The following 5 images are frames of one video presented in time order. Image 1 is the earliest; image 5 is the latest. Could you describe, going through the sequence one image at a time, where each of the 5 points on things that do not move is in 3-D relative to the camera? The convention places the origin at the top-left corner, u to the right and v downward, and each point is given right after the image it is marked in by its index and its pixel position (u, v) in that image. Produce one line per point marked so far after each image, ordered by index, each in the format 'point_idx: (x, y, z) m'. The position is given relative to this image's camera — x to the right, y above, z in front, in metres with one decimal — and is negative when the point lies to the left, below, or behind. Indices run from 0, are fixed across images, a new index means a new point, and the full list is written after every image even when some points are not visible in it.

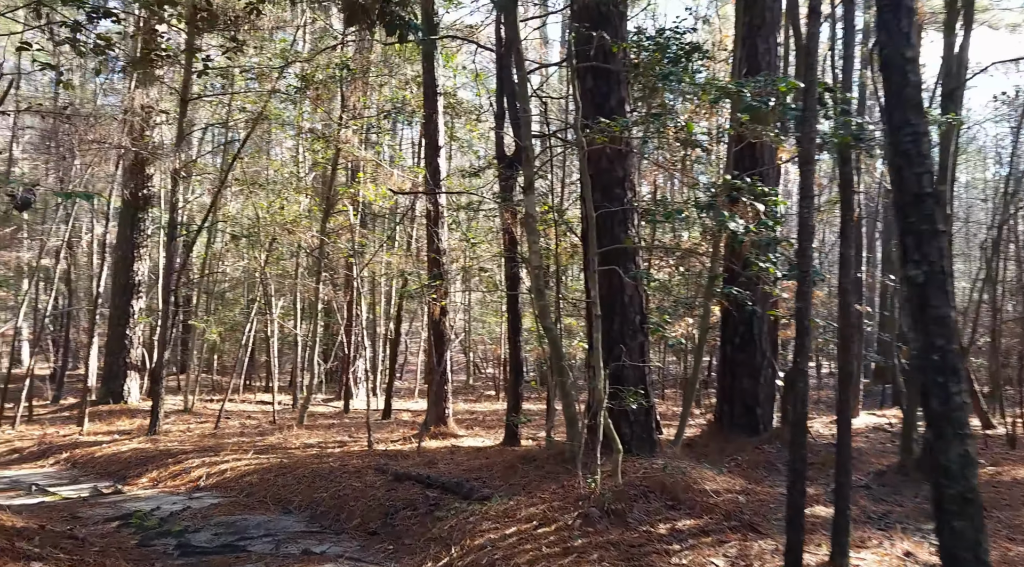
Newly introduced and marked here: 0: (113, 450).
0: (-5.9, -2.4, +16.1) m
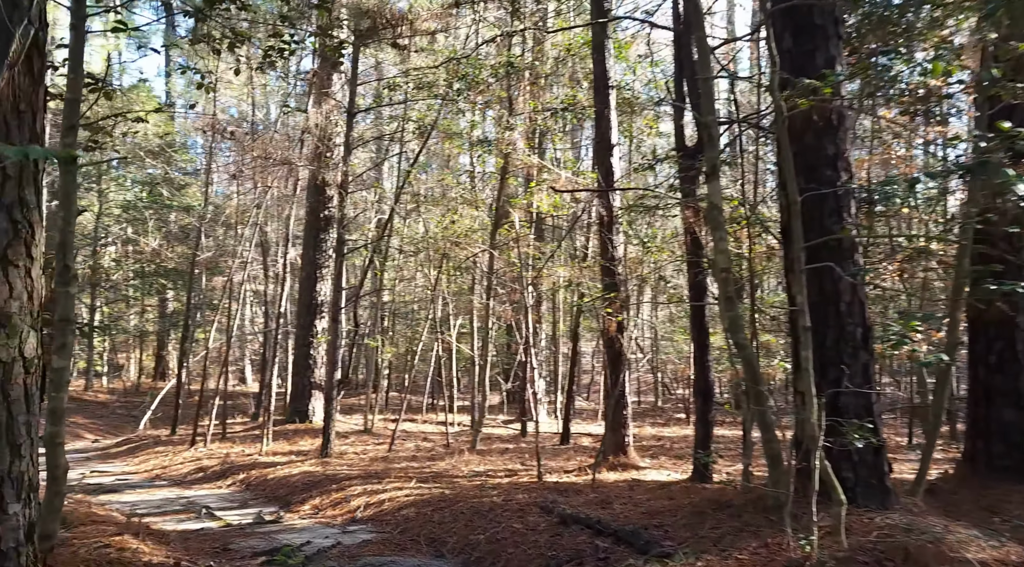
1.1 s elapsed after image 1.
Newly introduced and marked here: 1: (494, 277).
0: (-3.3, -2.7, +15.6) m
1: (-0.3, +0.1, +17.1) m
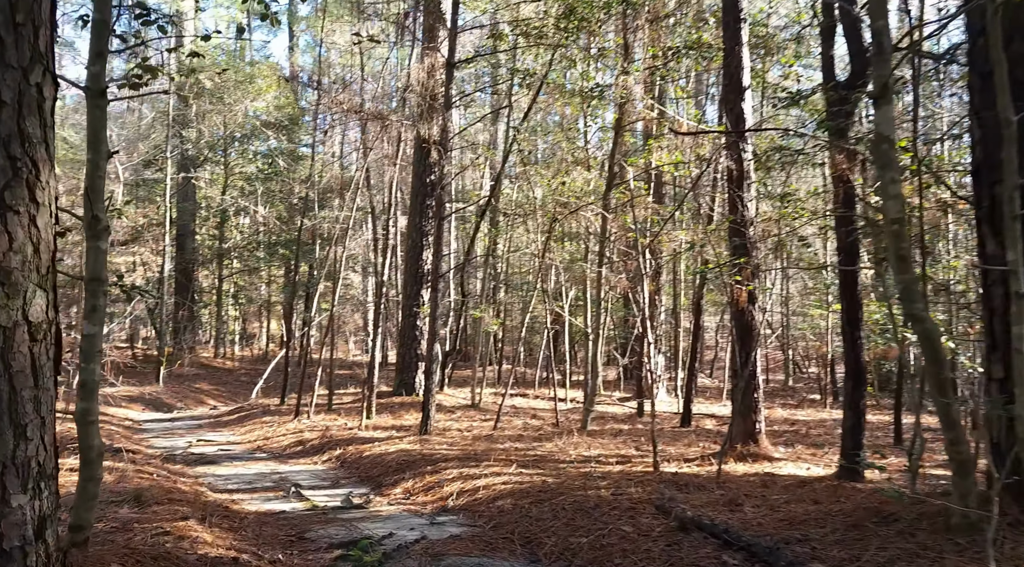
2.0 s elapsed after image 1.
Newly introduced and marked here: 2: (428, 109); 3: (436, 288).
0: (-1.8, -2.2, +14.6) m
1: (+1.4, +0.6, +15.7) m
2: (-1.3, +2.7, +16.6) m
3: (-1.3, -0.1, +17.6) m
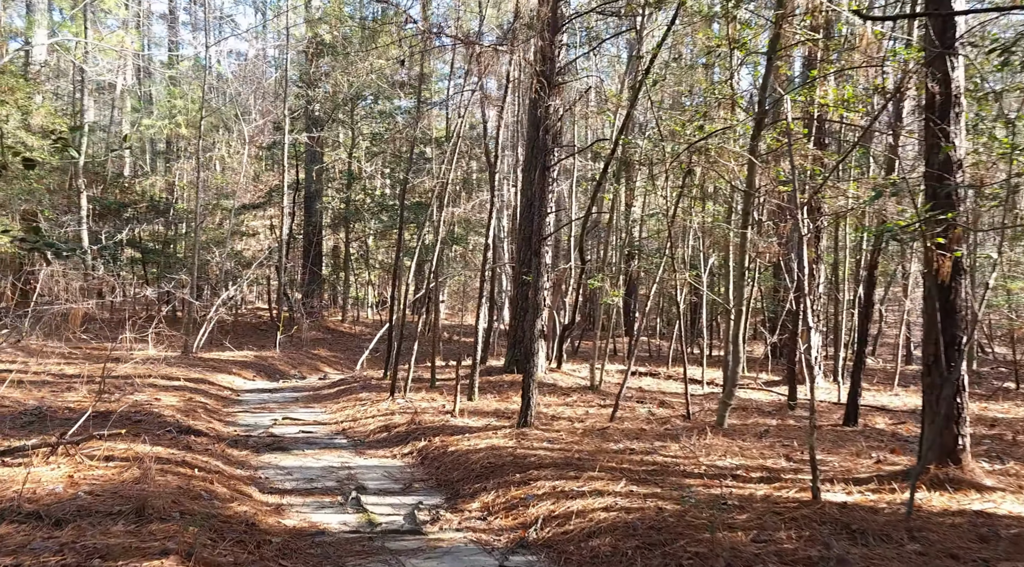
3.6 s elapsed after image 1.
0: (-0.4, -1.7, +12.3) m
1: (+2.9, +1.0, +12.9) m
2: (+0.4, +3.2, +14.1) m
3: (+0.5, +0.5, +15.2) m
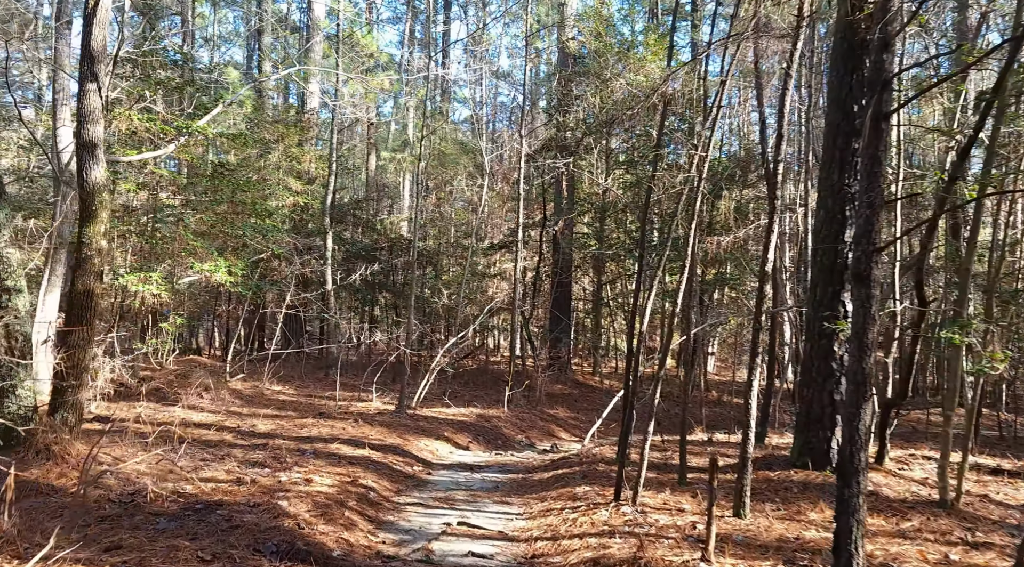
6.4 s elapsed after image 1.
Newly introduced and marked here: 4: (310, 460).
0: (+1.5, -2.0, +6.8) m
1: (+4.9, +0.7, +6.7) m
2: (+2.8, +2.8, +8.6) m
3: (+3.1, 0.0, +9.4) m
4: (-2.7, -2.4, +14.1) m
